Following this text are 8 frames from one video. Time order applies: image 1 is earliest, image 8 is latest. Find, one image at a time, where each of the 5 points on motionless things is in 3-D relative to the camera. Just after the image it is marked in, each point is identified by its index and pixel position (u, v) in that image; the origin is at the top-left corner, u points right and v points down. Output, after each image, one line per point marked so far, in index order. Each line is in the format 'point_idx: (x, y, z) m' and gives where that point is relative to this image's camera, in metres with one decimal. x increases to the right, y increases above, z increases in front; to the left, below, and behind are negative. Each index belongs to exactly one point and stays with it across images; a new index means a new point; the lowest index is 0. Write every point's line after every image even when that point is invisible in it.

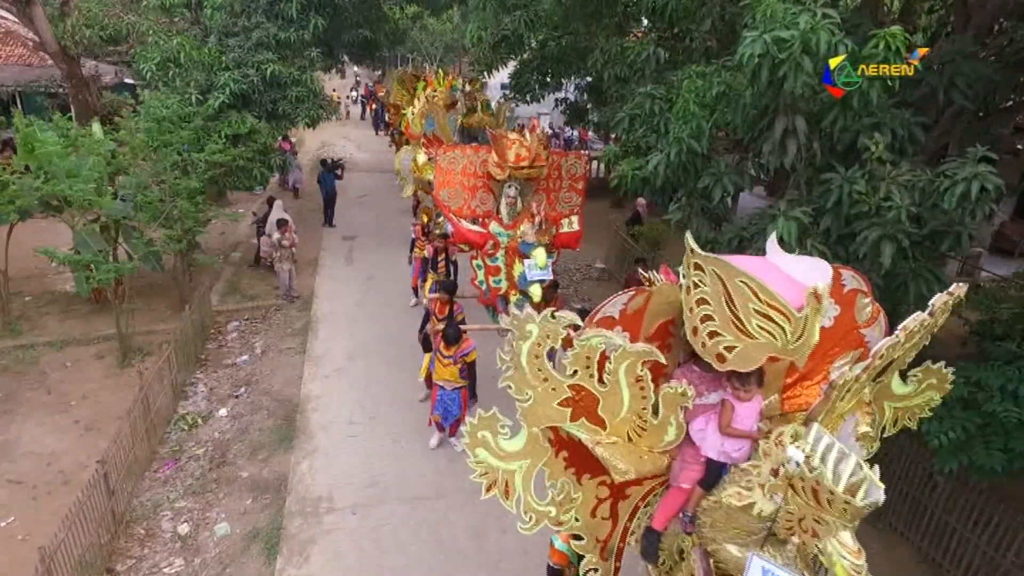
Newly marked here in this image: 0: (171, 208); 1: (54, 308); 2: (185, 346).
0: (-5.4, +1.3, +7.9) m
1: (-8.1, -0.4, +8.8) m
2: (-4.6, -0.8, +7.0) m
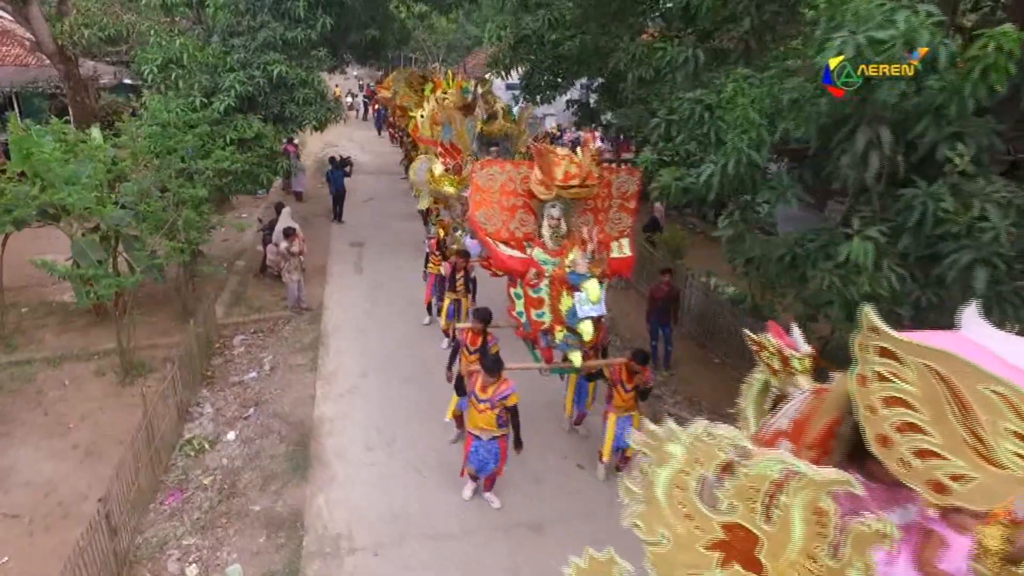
0: (-5.0, +1.1, +7.5) m
1: (-7.7, -0.6, +8.4) m
2: (-4.3, -1.0, +6.7) m
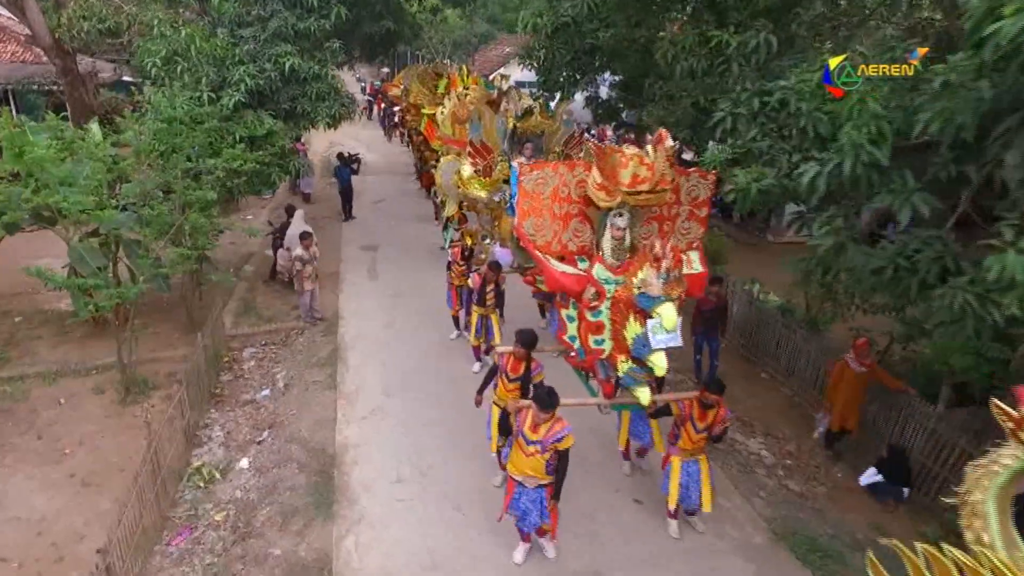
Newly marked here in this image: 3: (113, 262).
0: (-4.6, +0.9, +6.9) m
1: (-7.3, -0.7, +7.8) m
2: (-3.8, -1.1, +6.1) m
3: (-5.6, +0.4, +7.1) m
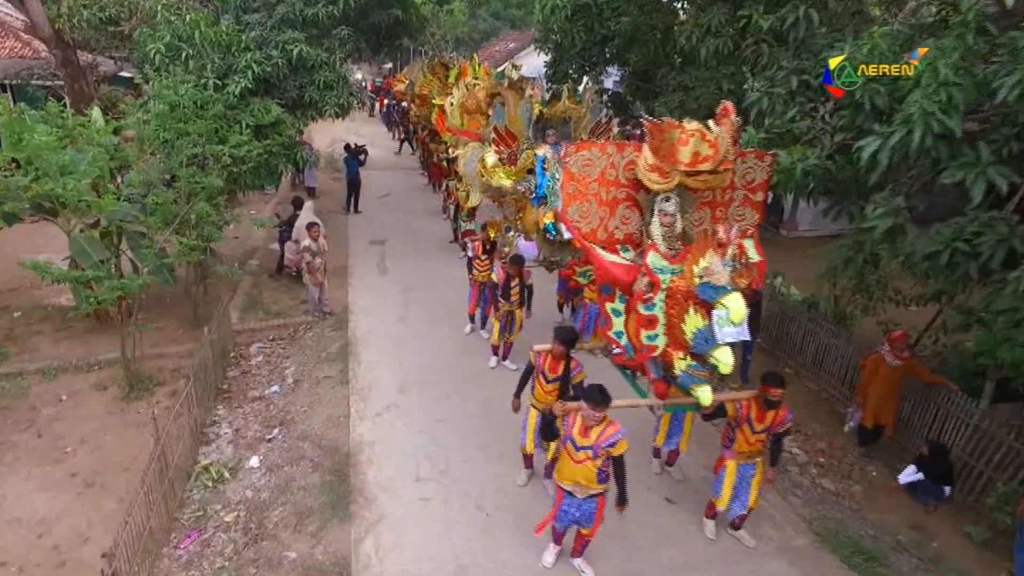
0: (-4.3, +1.0, +6.7) m
1: (-7.0, -0.6, +7.5) m
2: (-3.6, -1.0, +5.8) m
3: (-5.4, +0.5, +6.8) m
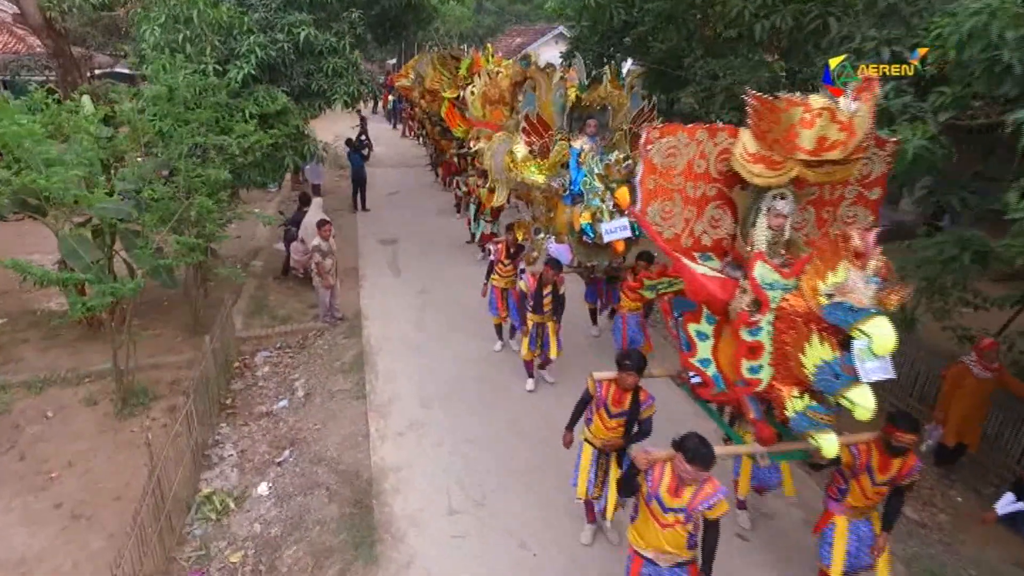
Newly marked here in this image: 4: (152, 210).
0: (-3.9, +1.0, +6.1) m
1: (-6.6, -0.7, +6.9) m
2: (-3.2, -1.1, +5.2) m
3: (-5.0, +0.4, +6.2) m
4: (-4.2, +0.9, +5.9) m
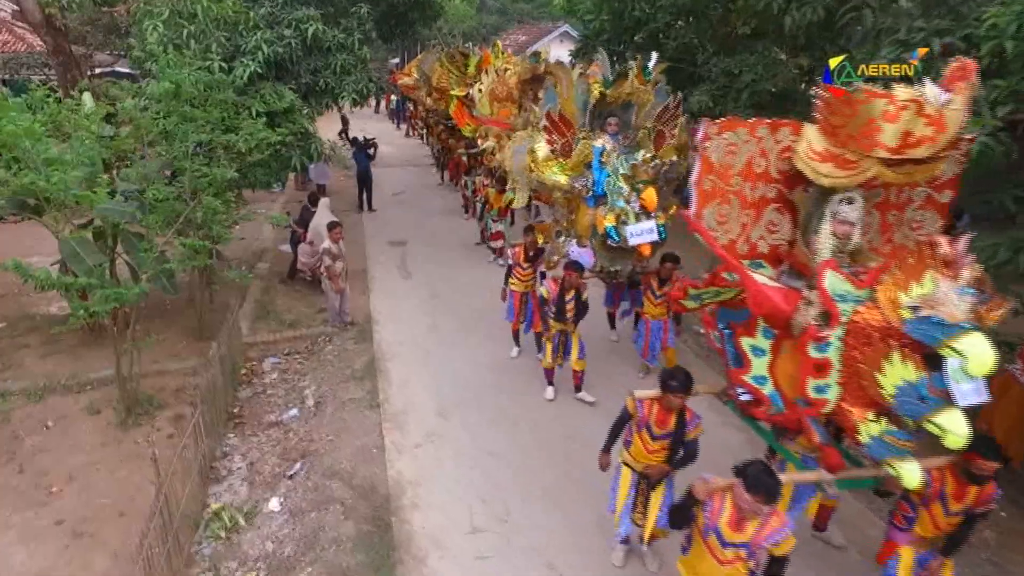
0: (-3.7, +0.9, +5.8) m
1: (-6.4, -0.7, +6.7) m
2: (-3.0, -1.1, +5.0) m
3: (-4.8, +0.4, +6.0) m
4: (-4.0, +0.9, +5.6) m
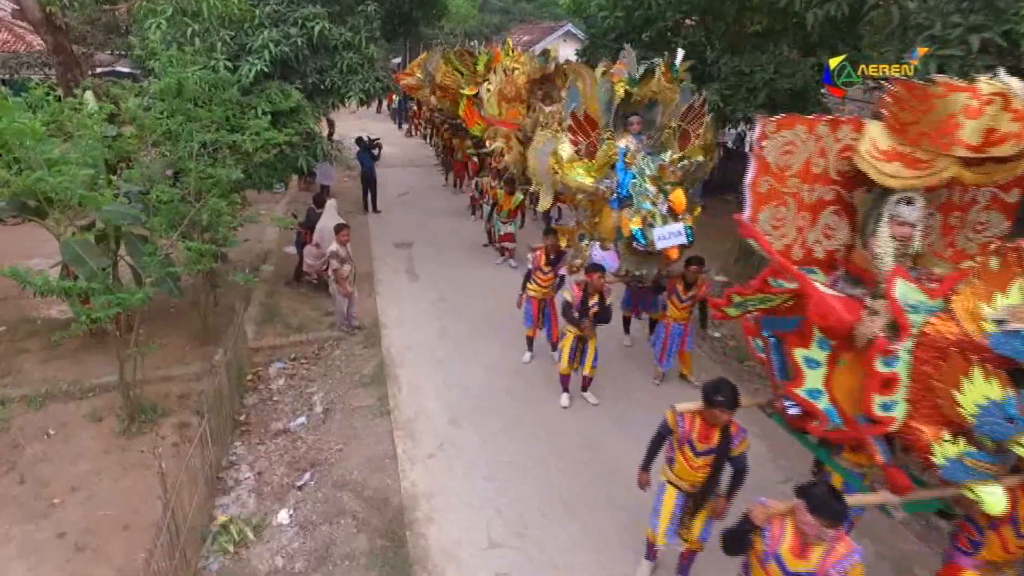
0: (-3.6, +0.9, +5.7) m
1: (-6.3, -0.7, +6.6) m
2: (-2.8, -1.2, +4.9) m
3: (-4.6, +0.3, +5.8) m
4: (-3.9, +0.8, +5.5) m
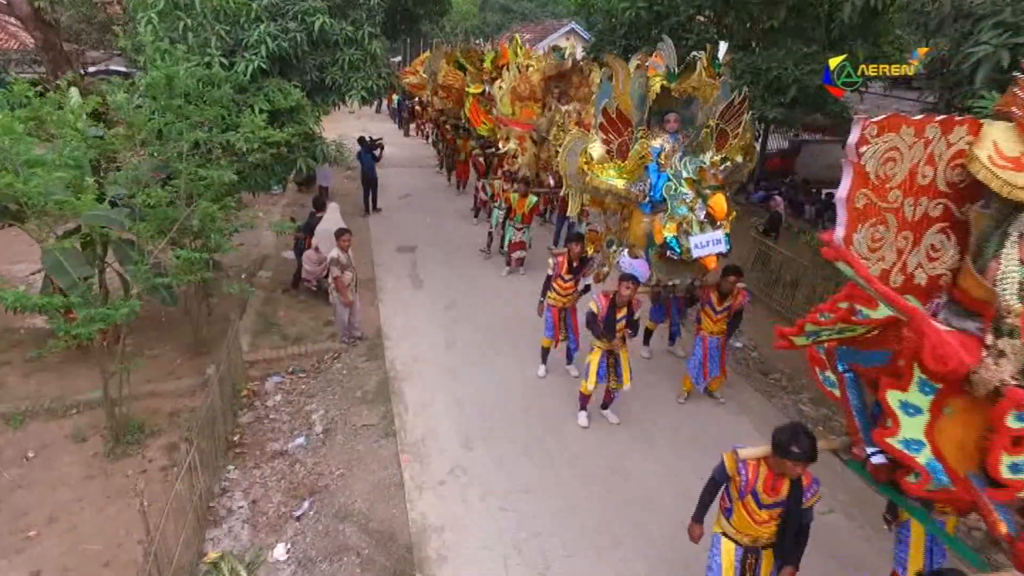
0: (-3.4, +0.8, +5.3) m
1: (-6.1, -0.9, +6.2) m
2: (-2.7, -1.3, +4.5) m
3: (-4.5, +0.2, +5.4) m
4: (-3.7, +0.7, +5.1) m
